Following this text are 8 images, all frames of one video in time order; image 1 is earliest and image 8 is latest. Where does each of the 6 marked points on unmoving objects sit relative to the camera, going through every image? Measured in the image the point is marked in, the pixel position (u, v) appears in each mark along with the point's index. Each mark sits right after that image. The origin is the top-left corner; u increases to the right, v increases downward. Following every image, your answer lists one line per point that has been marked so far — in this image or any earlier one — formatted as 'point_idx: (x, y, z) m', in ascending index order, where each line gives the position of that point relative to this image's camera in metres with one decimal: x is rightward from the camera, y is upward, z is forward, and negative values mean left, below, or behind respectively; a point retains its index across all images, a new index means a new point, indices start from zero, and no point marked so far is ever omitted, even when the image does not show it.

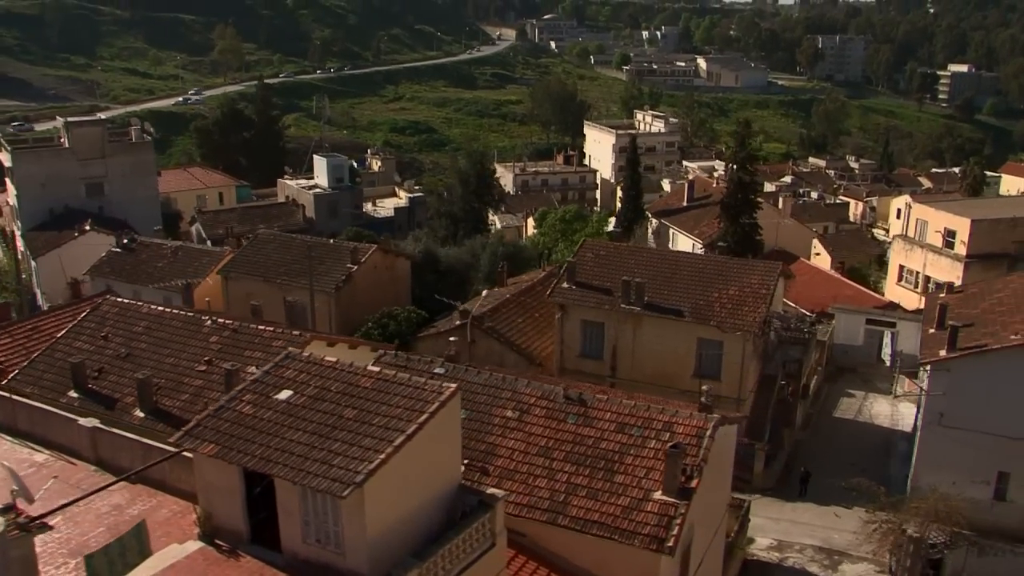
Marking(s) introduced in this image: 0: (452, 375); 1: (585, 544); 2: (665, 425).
0: (-0.9, -1.3, +15.0) m
1: (+0.9, -3.2, +12.2) m
2: (+2.0, -1.9, +13.2) m
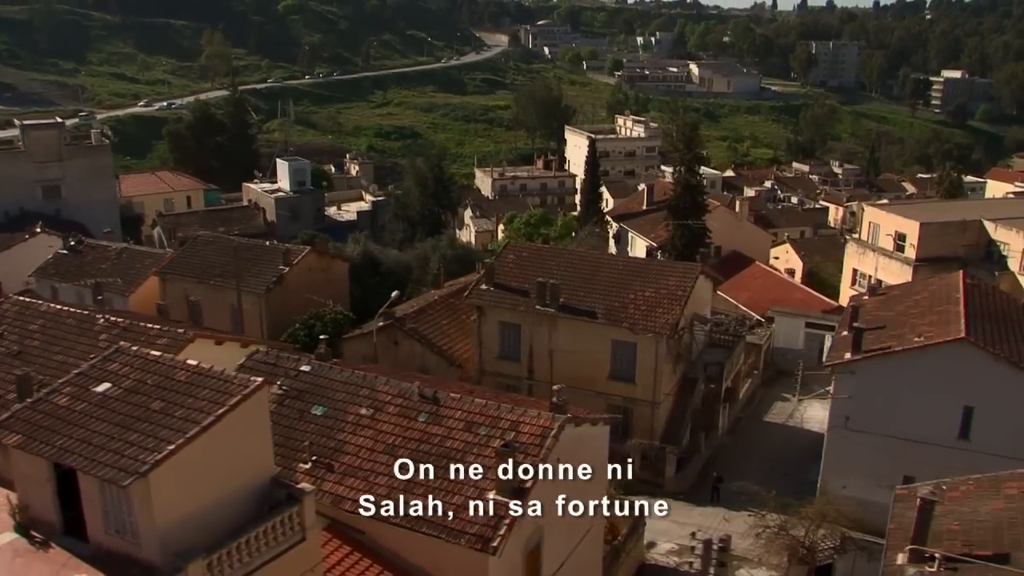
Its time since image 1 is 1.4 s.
0: (-3.0, -1.3, +15.0) m
1: (-1.1, -3.1, +12.2) m
2: (0.0, -1.8, +13.2) m
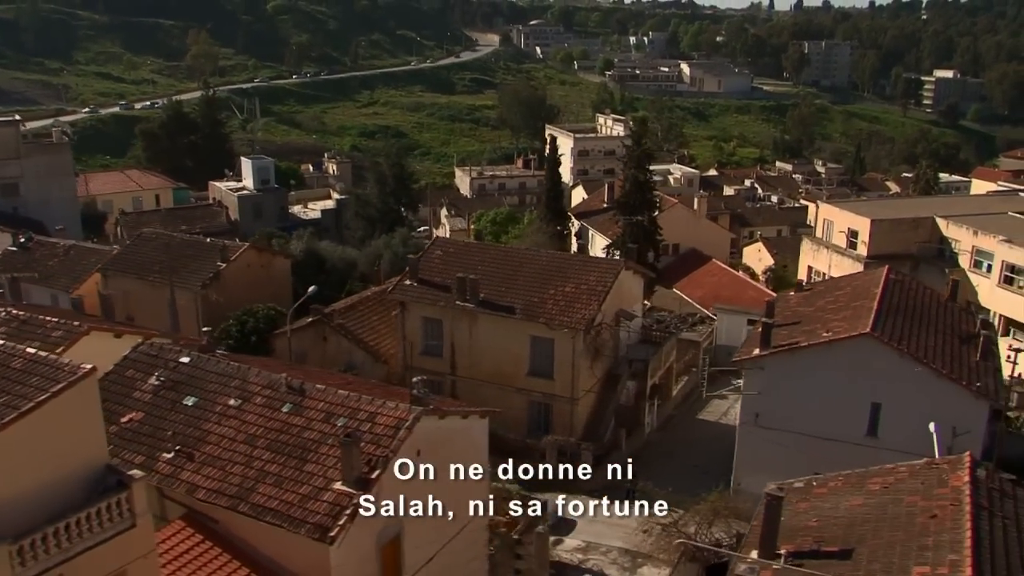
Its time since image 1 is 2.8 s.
0: (-4.8, -1.2, +15.1) m
1: (-3.0, -3.0, +12.2) m
2: (-1.9, -1.7, +13.3) m
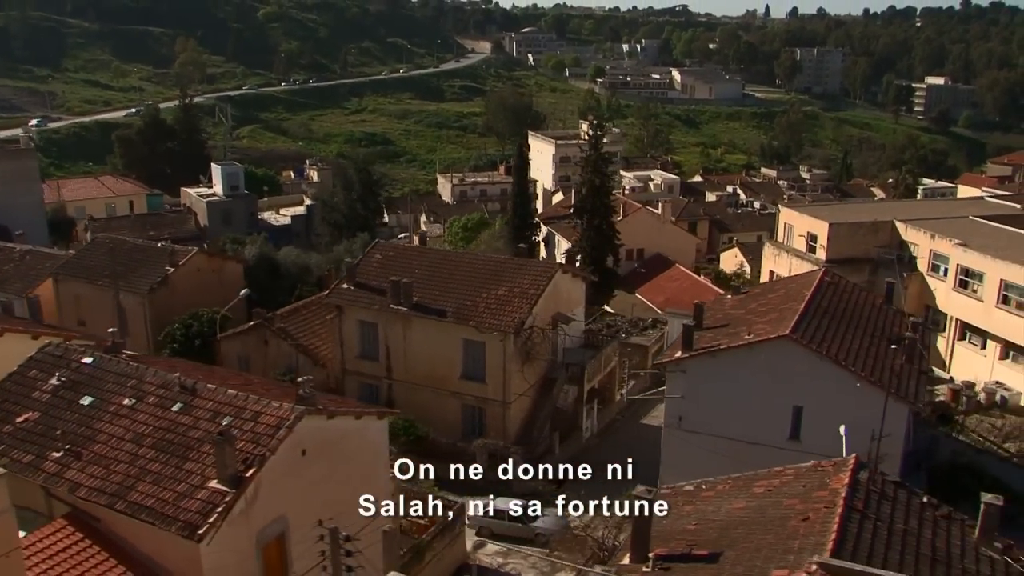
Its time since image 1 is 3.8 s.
0: (-6.4, -1.2, +15.2) m
1: (-4.6, -3.0, +12.3) m
2: (-3.5, -1.7, +13.3) m
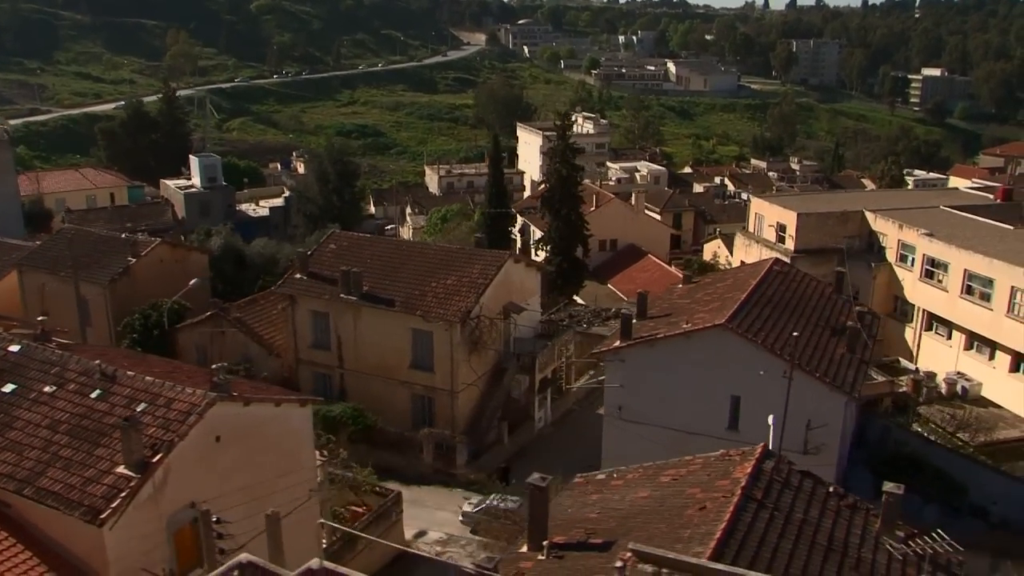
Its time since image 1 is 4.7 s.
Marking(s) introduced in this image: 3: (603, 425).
0: (-7.5, -1.0, +15.3) m
1: (-5.8, -2.8, +12.4) m
2: (-4.7, -1.5, +13.4) m
3: (+1.8, -2.7, +19.4) m
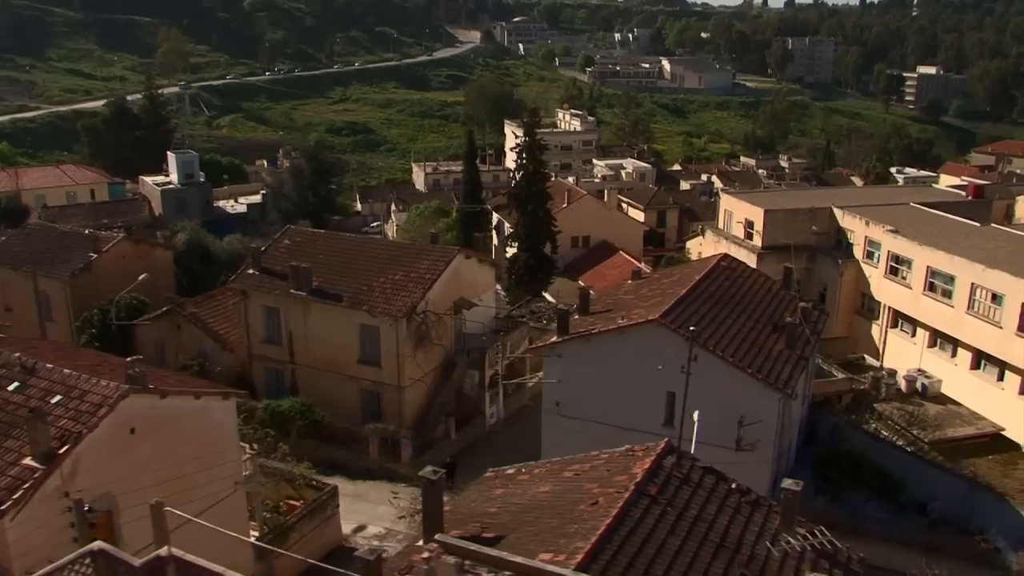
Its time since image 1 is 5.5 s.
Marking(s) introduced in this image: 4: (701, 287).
0: (-8.7, -0.9, +15.4) m
1: (-7.0, -2.7, +12.5) m
2: (-5.9, -1.5, +13.5) m
3: (+0.6, -2.6, +19.5) m
4: (+3.8, 0.0, +19.9) m
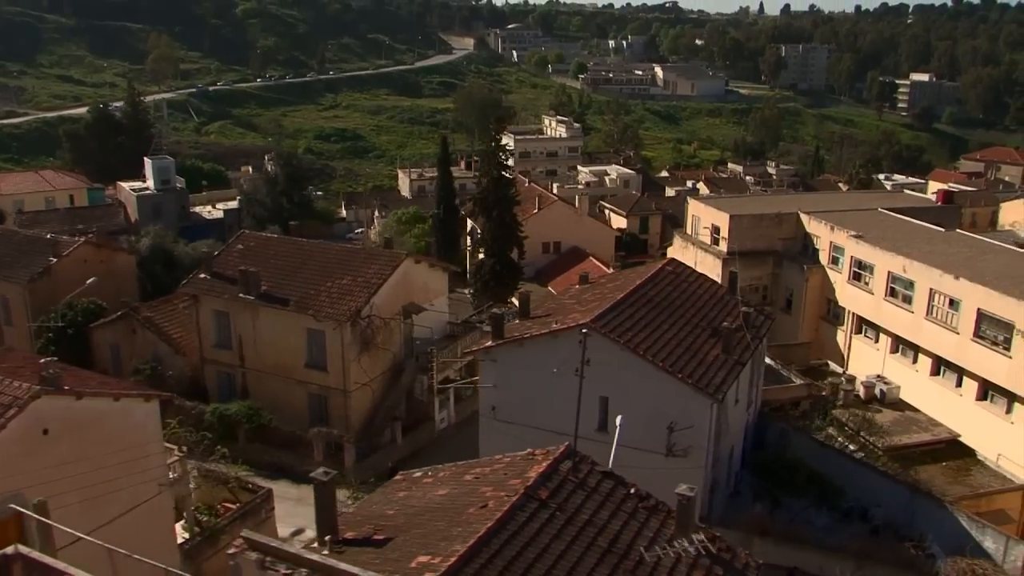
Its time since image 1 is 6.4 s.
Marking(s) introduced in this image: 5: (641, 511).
0: (-9.9, -1.0, +15.4) m
1: (-8.3, -2.8, +12.5) m
2: (-7.1, -1.5, +13.5) m
3: (-0.6, -2.7, +19.5) m
4: (+2.6, -0.1, +19.9) m
5: (+1.6, -2.7, +11.9) m
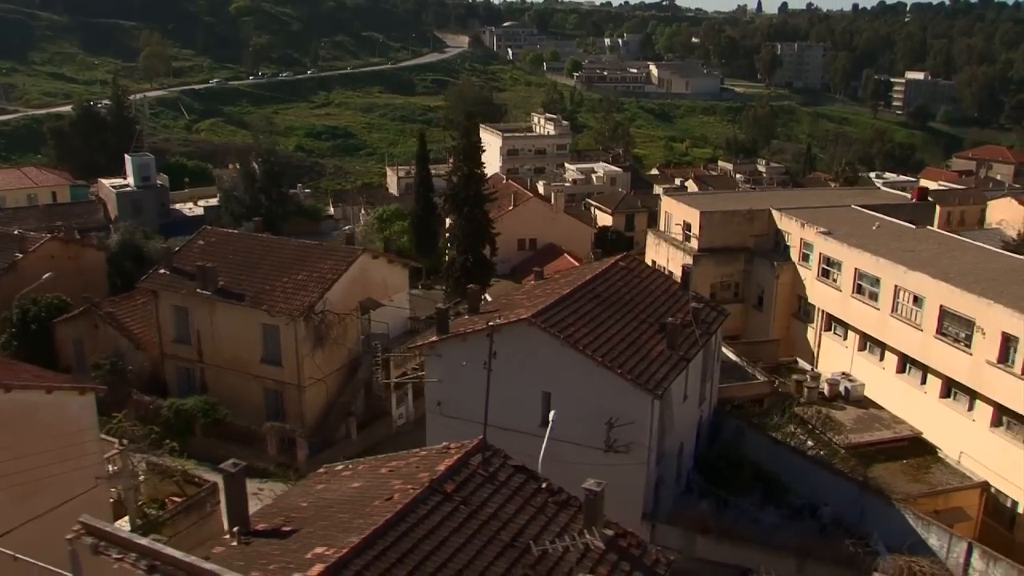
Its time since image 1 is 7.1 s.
0: (-11.0, -0.8, +15.5) m
1: (-9.3, -2.7, +12.6) m
2: (-8.1, -1.4, +13.6) m
3: (-1.6, -2.6, +19.5) m
4: (+1.6, 0.0, +19.9) m
5: (+0.5, -2.6, +11.9) m
